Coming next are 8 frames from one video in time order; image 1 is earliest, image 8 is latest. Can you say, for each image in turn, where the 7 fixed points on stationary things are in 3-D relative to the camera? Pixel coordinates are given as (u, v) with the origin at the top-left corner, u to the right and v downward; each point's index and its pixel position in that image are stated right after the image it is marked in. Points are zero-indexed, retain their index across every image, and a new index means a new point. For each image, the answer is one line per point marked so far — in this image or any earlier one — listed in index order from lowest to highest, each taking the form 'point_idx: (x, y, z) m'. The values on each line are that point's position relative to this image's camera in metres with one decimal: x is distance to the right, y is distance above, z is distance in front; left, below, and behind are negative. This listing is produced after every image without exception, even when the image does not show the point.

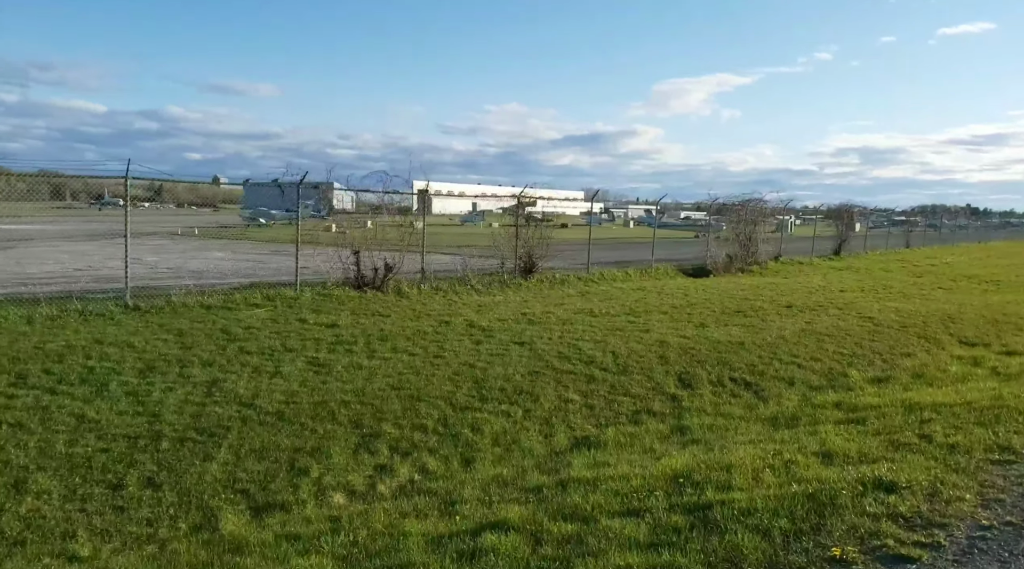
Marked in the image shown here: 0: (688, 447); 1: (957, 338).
0: (+1.4, -1.3, +6.3) m
1: (+6.9, -0.8, +12.5) m
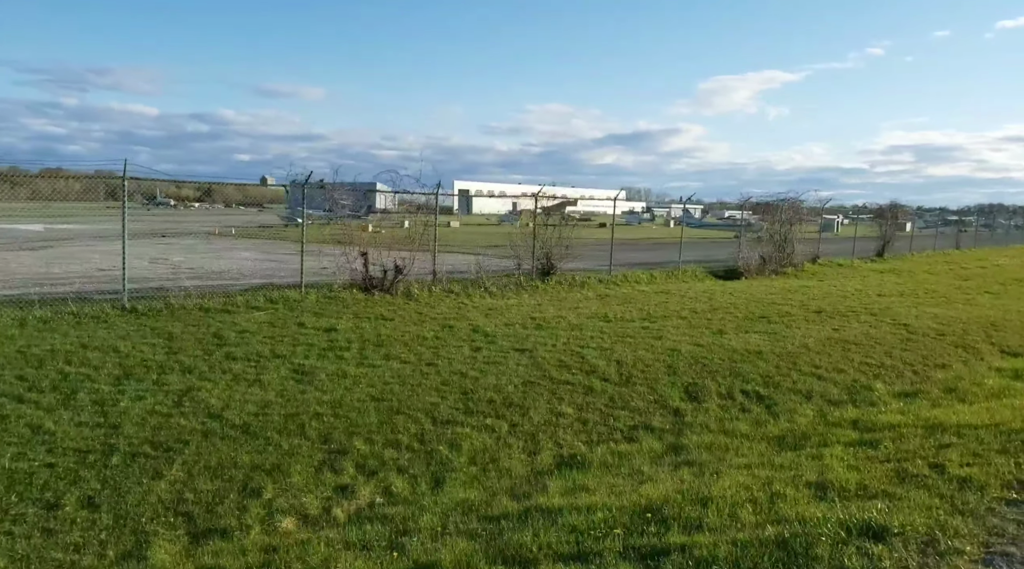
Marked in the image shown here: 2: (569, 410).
0: (+1.2, -1.3, +5.8) m
1: (+7.1, -0.9, +11.7) m
2: (+0.5, -1.2, +7.4) m
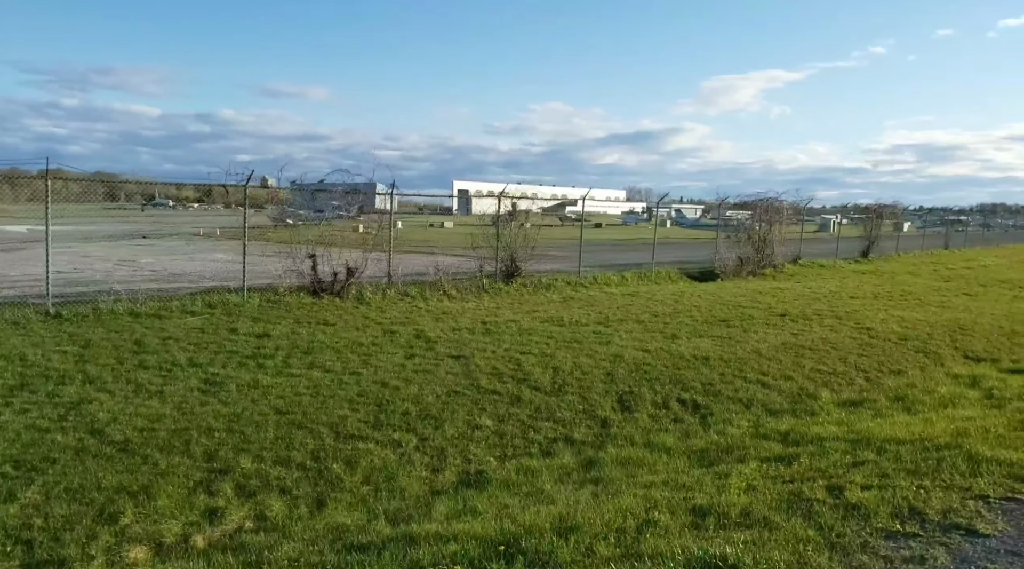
0: (+0.5, -1.4, +5.4) m
1: (+6.3, -1.0, +11.3) m
2: (-0.2, -1.2, +7.0) m
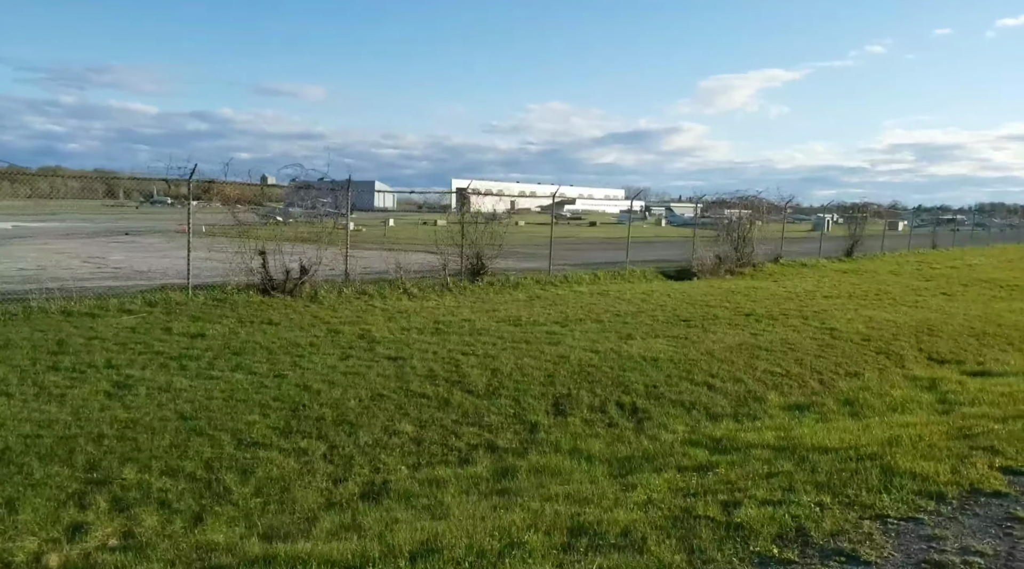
0: (-0.2, -1.4, +5.1) m
1: (+5.7, -1.0, +11.0) m
2: (-0.9, -1.2, +6.7) m
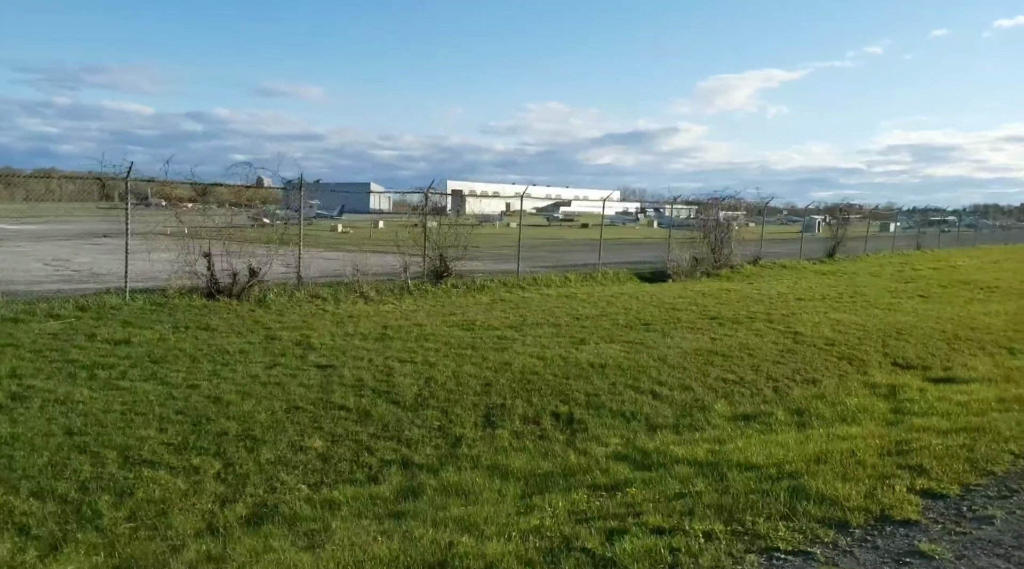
0: (-0.8, -1.4, +4.7) m
1: (+5.0, -1.0, +10.6) m
2: (-1.5, -1.2, +6.3) m
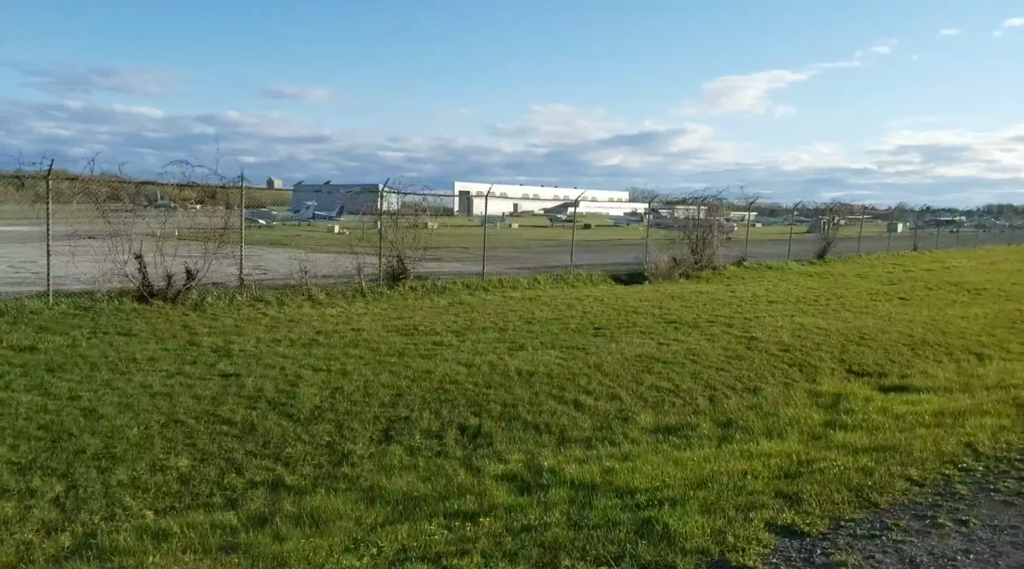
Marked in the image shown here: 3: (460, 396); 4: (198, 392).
0: (-1.7, -1.4, +4.2) m
1: (+4.2, -1.0, +10.1) m
2: (-2.4, -1.3, +5.8) m
3: (-0.5, -1.1, +7.6) m
4: (-2.8, -1.0, +7.3) m
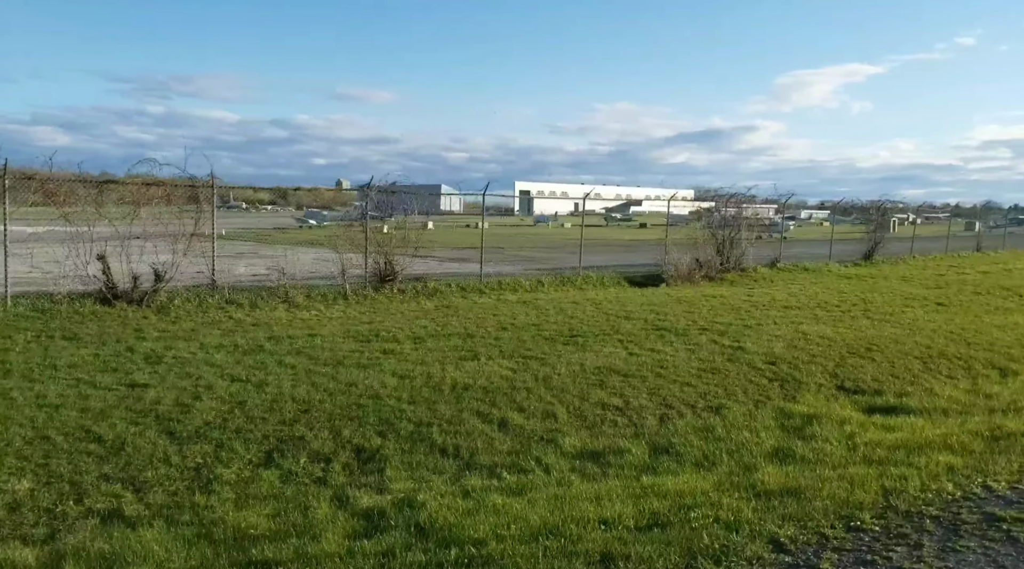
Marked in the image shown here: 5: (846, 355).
0: (-2.7, -1.5, +3.6) m
1: (+3.6, -1.1, +9.1) m
2: (-3.2, -1.3, +5.3) m
3: (-1.2, -1.1, +7.0) m
4: (-3.6, -1.0, +6.8) m
5: (+4.4, -0.9, +10.4) m
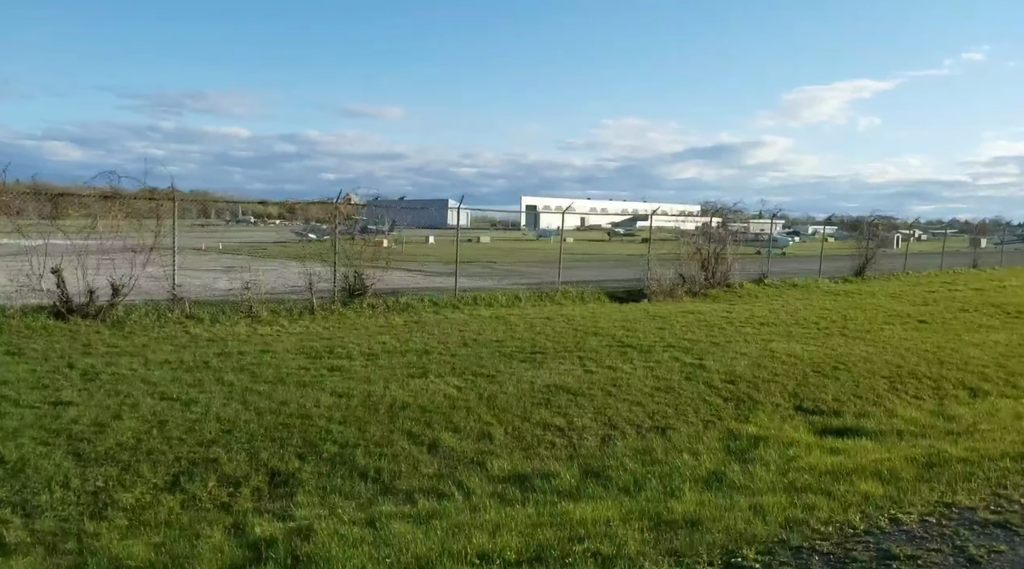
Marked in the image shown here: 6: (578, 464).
0: (-3.3, -1.6, +3.4) m
1: (+3.1, -1.3, +8.8) m
2: (-3.8, -1.4, +5.1) m
3: (-1.8, -1.3, +6.8) m
4: (-4.1, -1.1, +6.6) m
5: (+3.8, -1.1, +10.1) m
6: (+0.5, -1.4, +6.5) m
